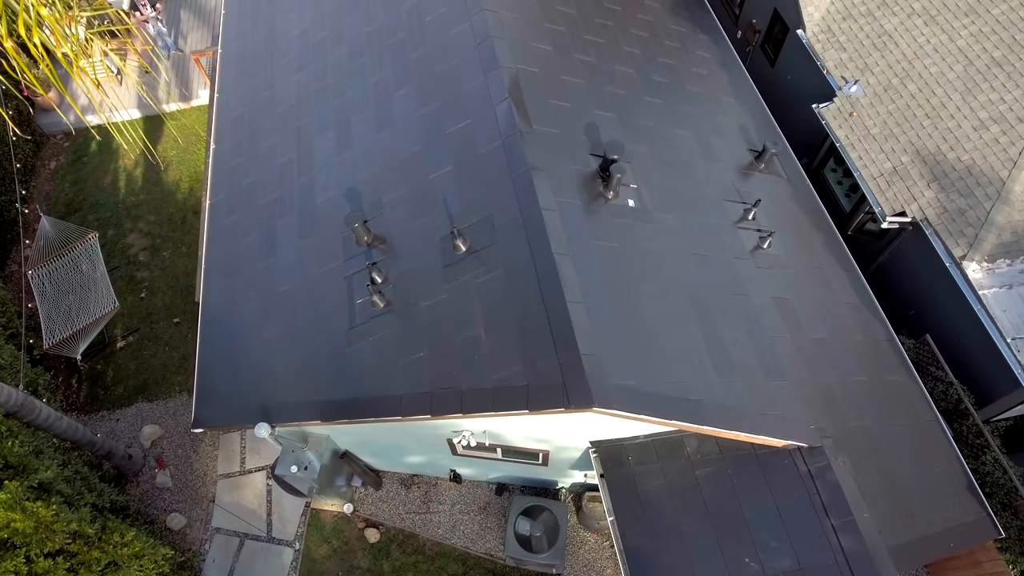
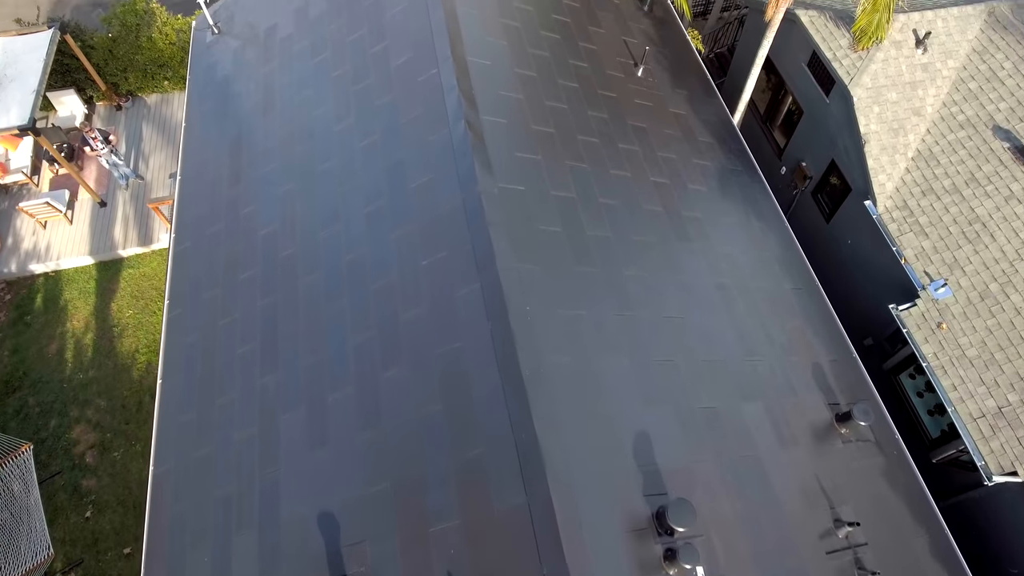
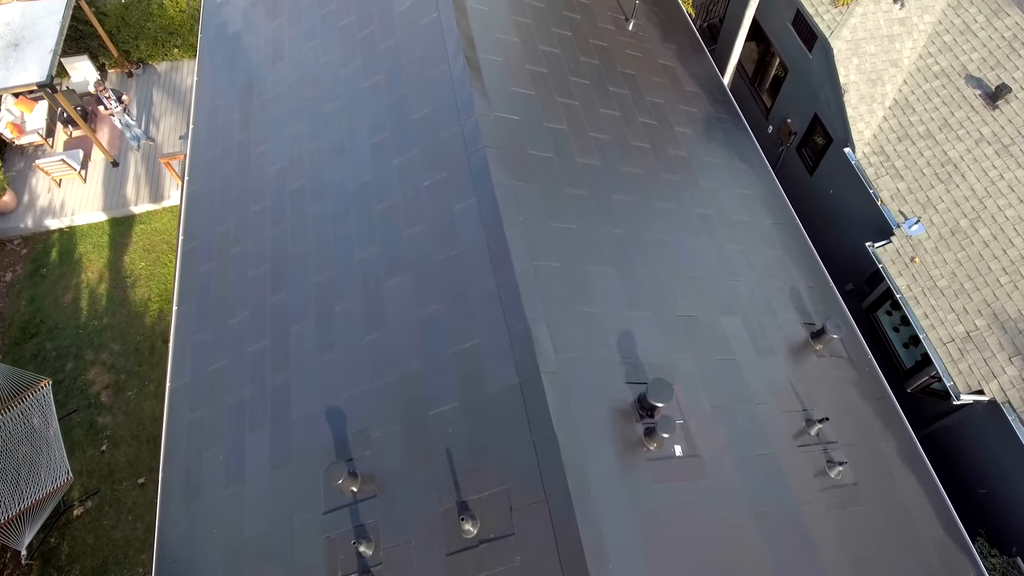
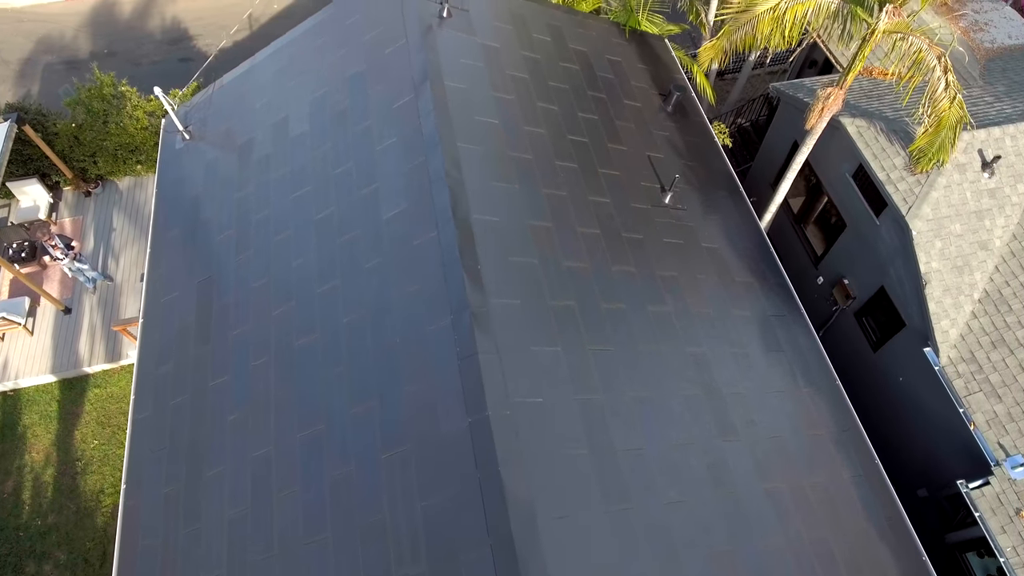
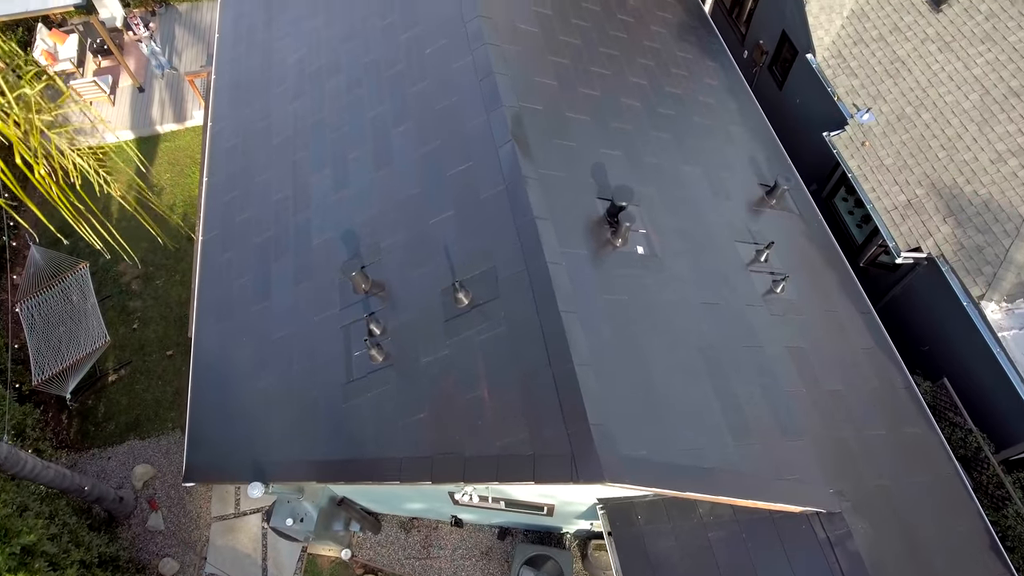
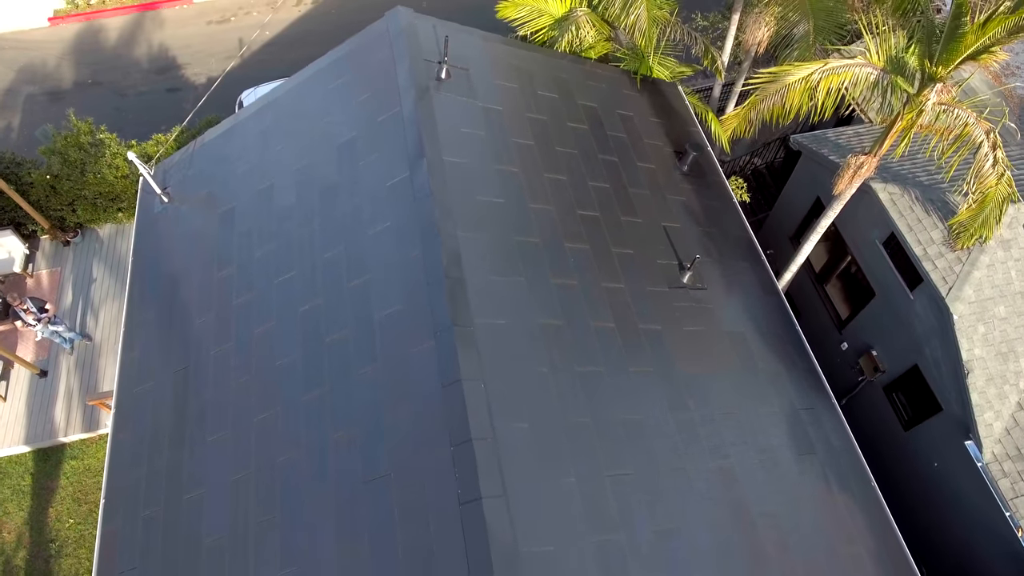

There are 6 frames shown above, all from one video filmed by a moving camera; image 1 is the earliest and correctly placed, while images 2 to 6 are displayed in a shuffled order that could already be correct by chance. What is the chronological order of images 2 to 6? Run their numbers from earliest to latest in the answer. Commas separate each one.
5, 3, 2, 4, 6
